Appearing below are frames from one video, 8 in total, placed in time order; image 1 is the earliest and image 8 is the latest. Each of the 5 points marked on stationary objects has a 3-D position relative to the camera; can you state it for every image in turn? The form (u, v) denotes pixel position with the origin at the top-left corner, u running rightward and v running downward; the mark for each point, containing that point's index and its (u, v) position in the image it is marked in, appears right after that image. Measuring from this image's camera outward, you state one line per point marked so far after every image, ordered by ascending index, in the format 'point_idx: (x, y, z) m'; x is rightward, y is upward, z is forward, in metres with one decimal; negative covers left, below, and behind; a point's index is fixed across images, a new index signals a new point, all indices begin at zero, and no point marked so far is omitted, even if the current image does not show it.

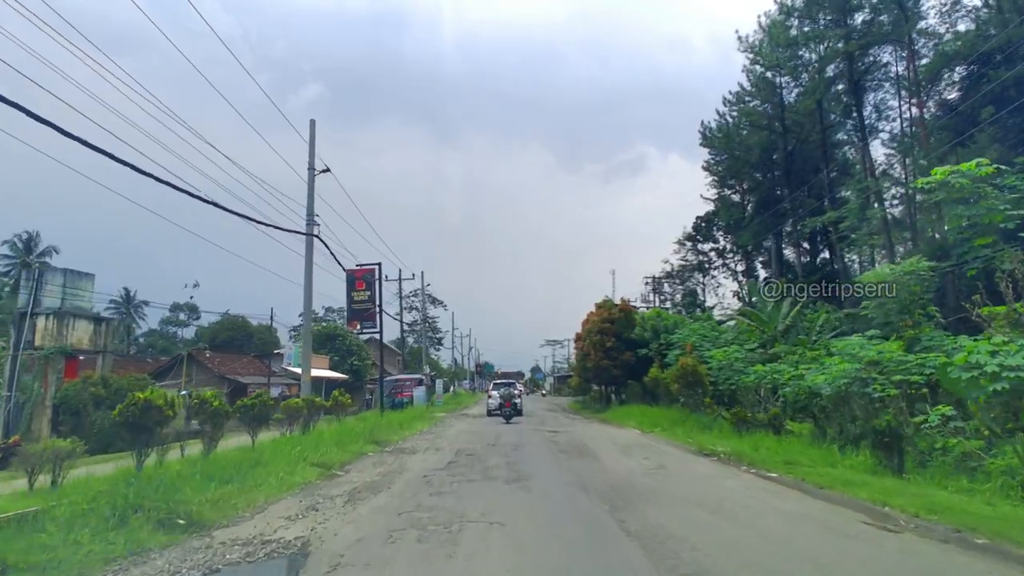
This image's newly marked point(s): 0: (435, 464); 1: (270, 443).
0: (-2.1, -4.7, +17.0) m
1: (-7.2, -4.6, +18.7) m
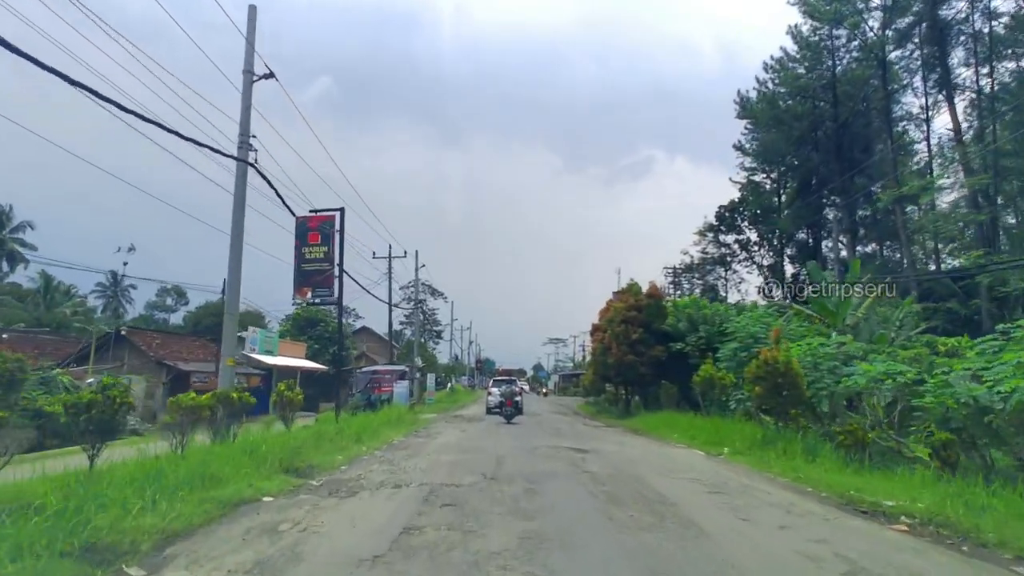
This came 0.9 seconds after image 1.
0: (-1.9, -3.3, +8.5) m
1: (-7.0, -3.1, +10.3) m
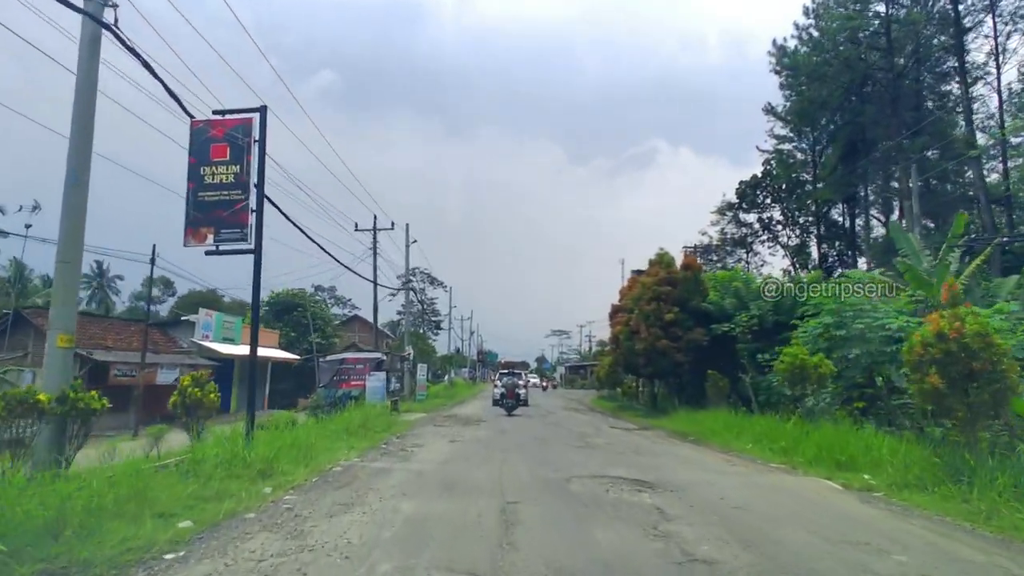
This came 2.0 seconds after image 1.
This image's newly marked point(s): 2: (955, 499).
0: (-1.6, -2.1, +0.9) m
1: (-6.7, -1.9, +2.6) m
2: (+7.3, -3.5, +10.5) m
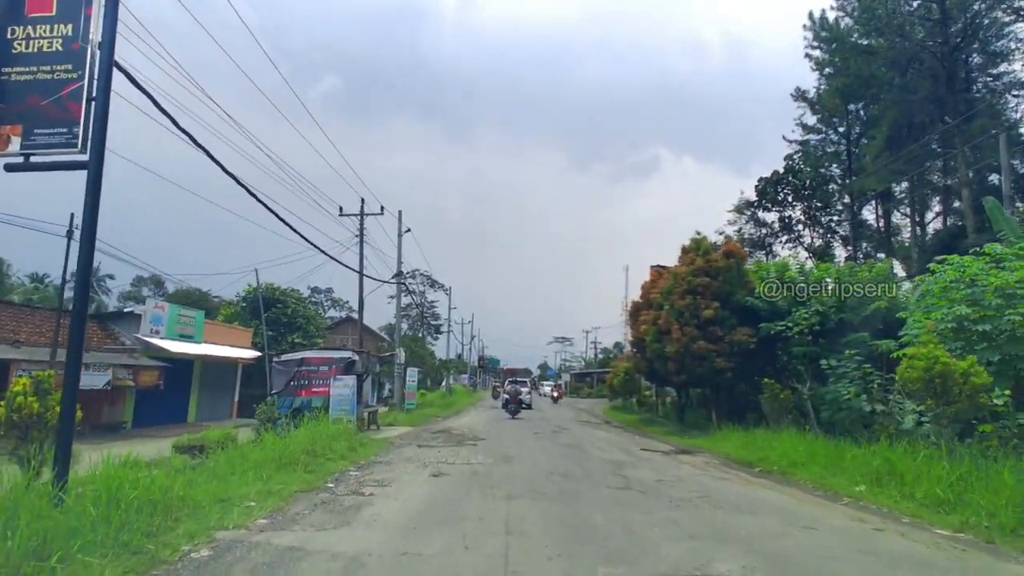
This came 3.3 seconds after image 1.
0: (-1.5, -1.2, -4.9) m
1: (-6.6, -1.0, -3.2) m
2: (+7.5, -2.8, +4.6) m
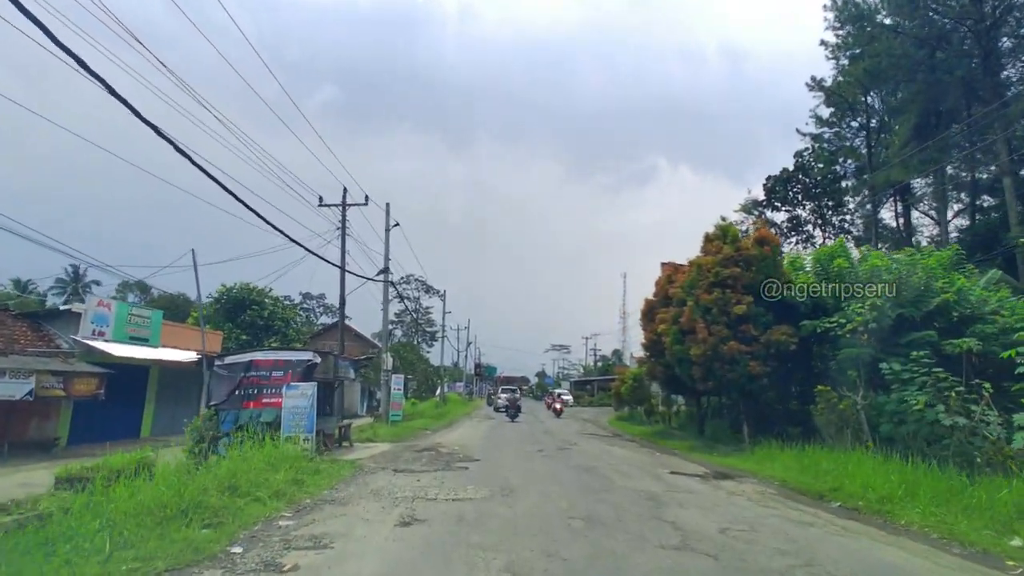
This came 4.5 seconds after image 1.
0: (-1.4, -0.5, -9.0) m
1: (-6.5, -0.3, -7.3) m
2: (+7.6, -2.2, +0.6) m
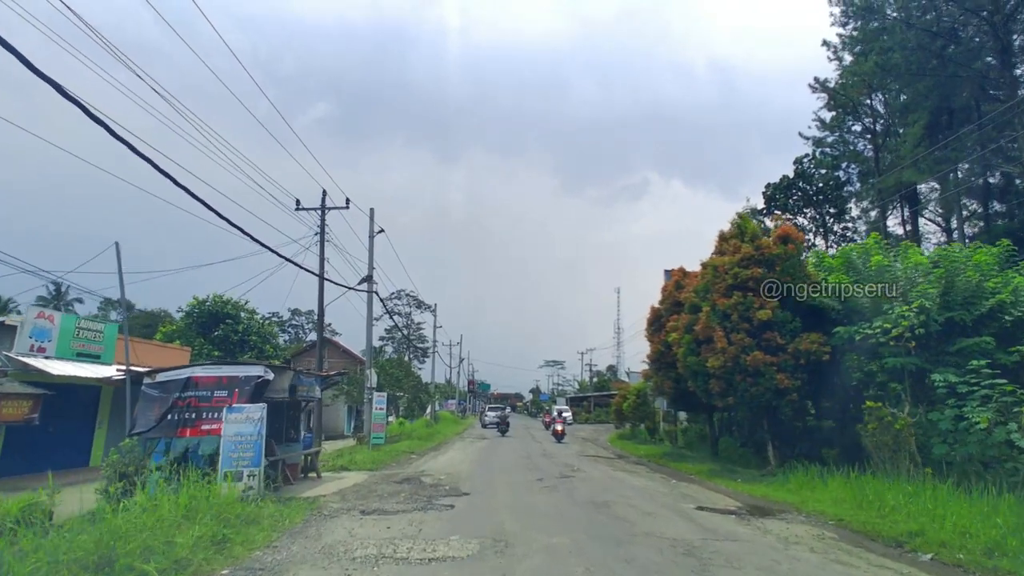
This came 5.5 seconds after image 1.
0: (-1.2, +0.2, -11.9) m
1: (-6.3, +0.3, -10.2) m
2: (+7.6, -1.7, -2.3) m
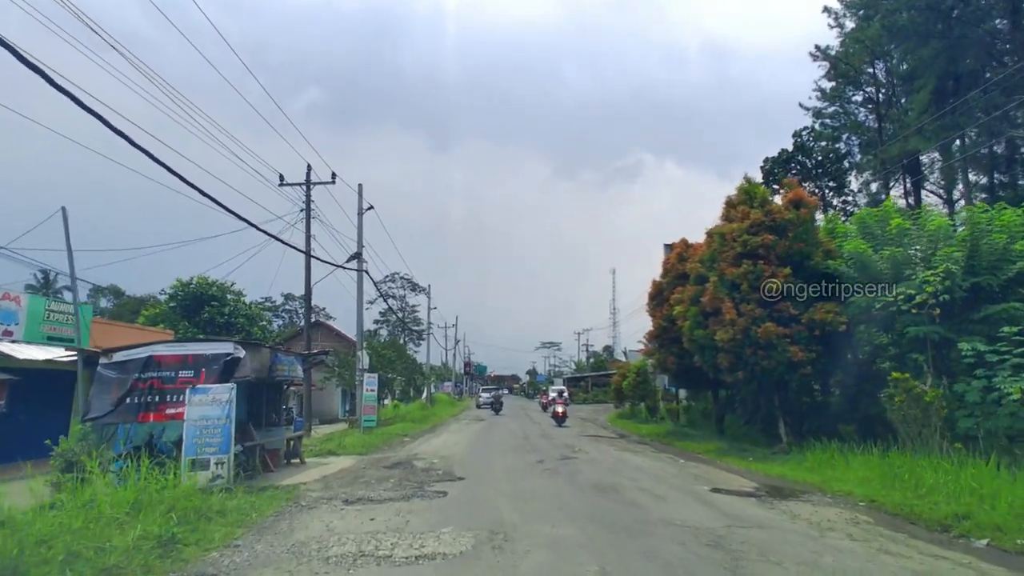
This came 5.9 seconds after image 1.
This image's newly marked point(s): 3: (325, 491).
0: (-1.1, +0.2, -13.3) m
1: (-6.2, +0.3, -11.7) m
2: (+7.7, -1.3, -3.6) m
3: (-3.9, -4.1, +12.9) m
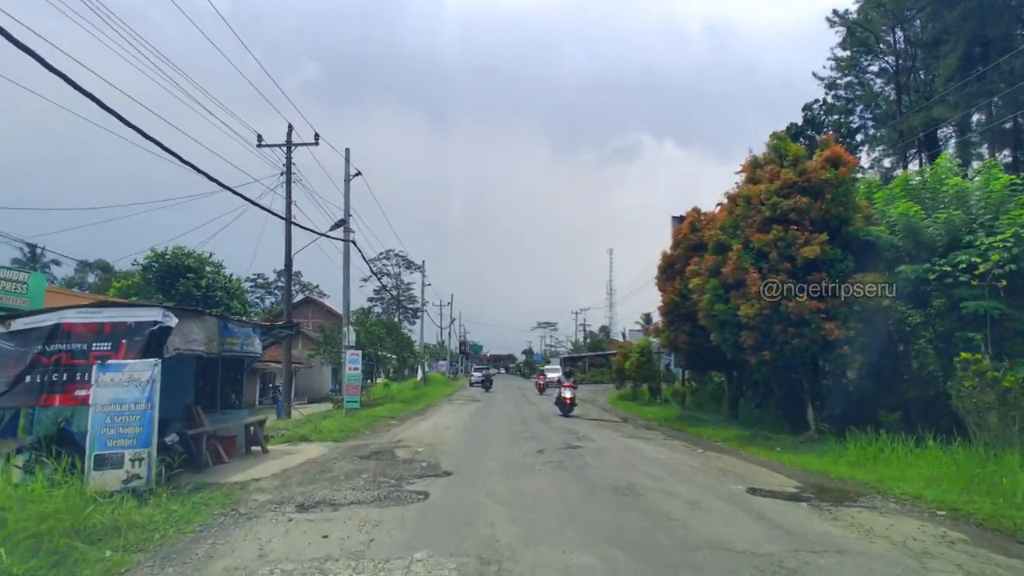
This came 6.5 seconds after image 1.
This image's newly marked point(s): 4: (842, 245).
0: (-1.0, +0.1, -15.8) m
1: (-6.1, +0.3, -14.2) m
2: (+7.8, -1.2, -5.9) m
3: (-3.9, -3.4, +10.5) m
4: (+9.5, +1.2, +18.0) m
